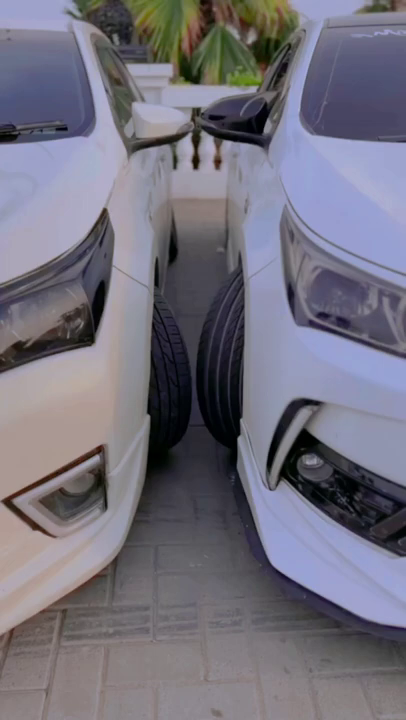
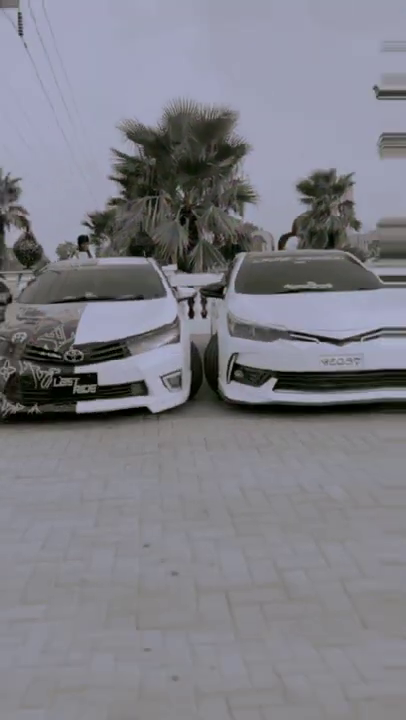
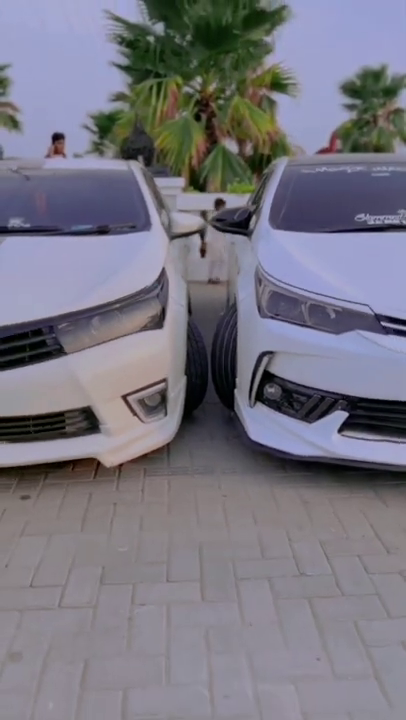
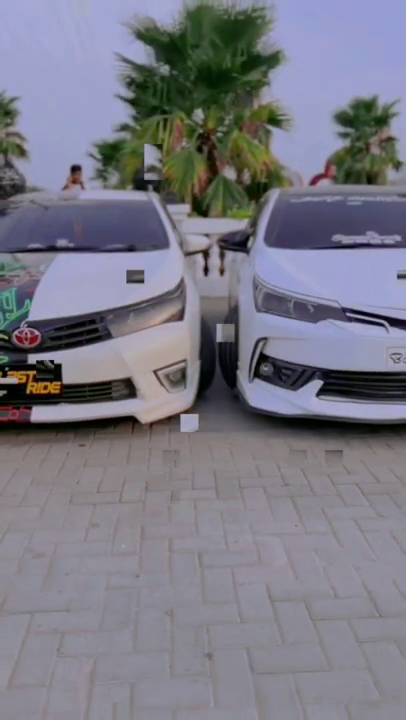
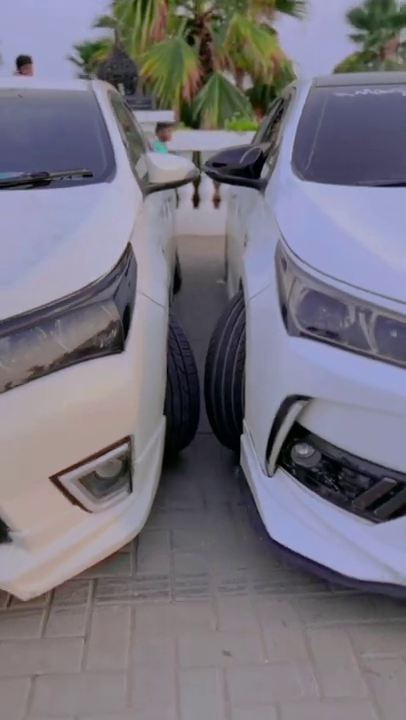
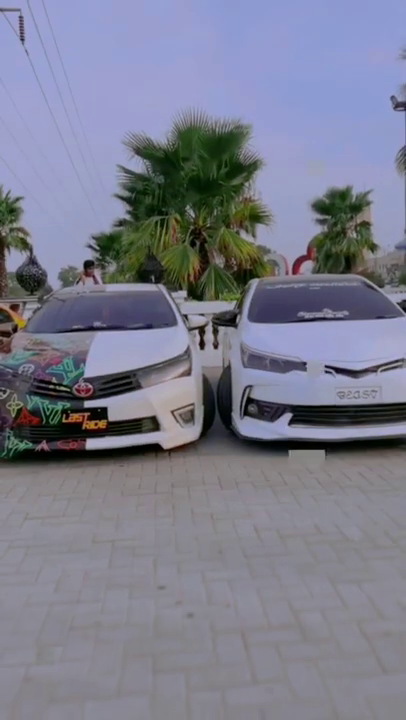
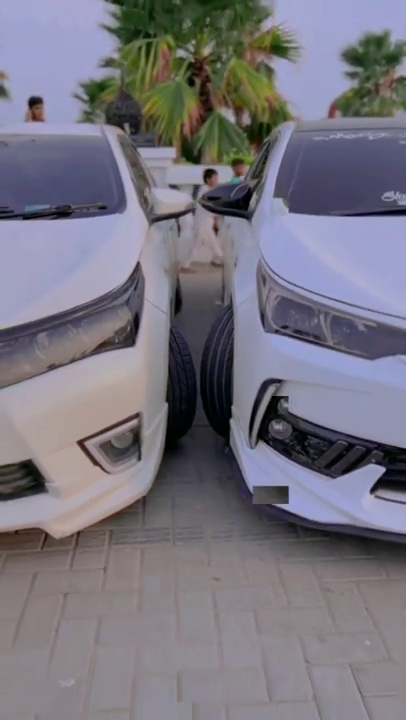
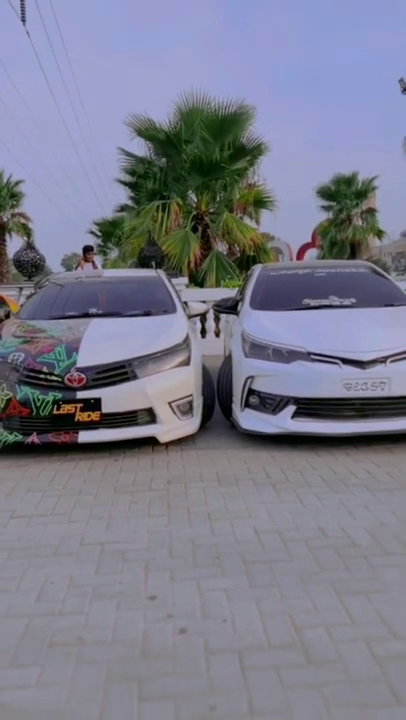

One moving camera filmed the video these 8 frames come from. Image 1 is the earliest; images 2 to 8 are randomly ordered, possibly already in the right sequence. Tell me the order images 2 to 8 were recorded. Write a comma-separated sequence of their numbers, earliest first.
5, 7, 3, 4, 8, 2, 6
